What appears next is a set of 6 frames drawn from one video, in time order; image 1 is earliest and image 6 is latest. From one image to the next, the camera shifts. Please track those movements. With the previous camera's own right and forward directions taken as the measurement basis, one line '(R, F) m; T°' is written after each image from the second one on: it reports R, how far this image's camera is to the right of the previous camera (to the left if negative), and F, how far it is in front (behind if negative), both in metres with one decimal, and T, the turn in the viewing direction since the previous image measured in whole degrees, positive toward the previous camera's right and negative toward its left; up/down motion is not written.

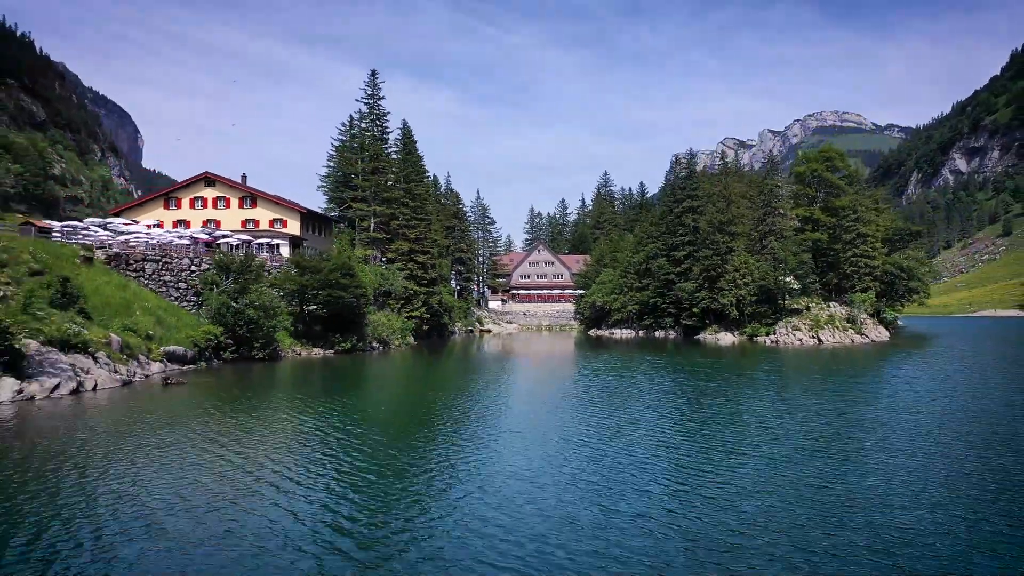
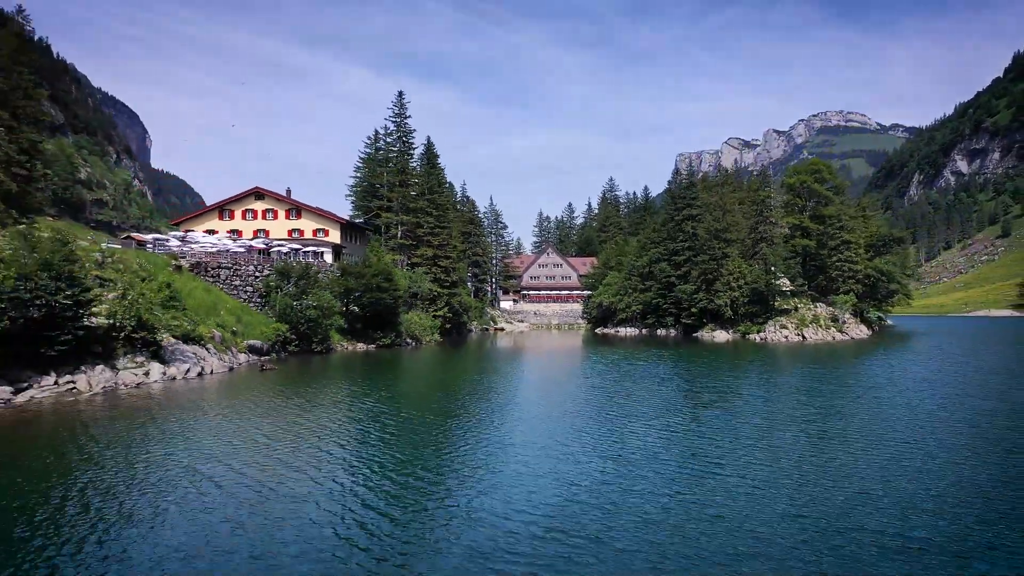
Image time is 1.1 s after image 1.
(-1.3, -7.1) m; 0°
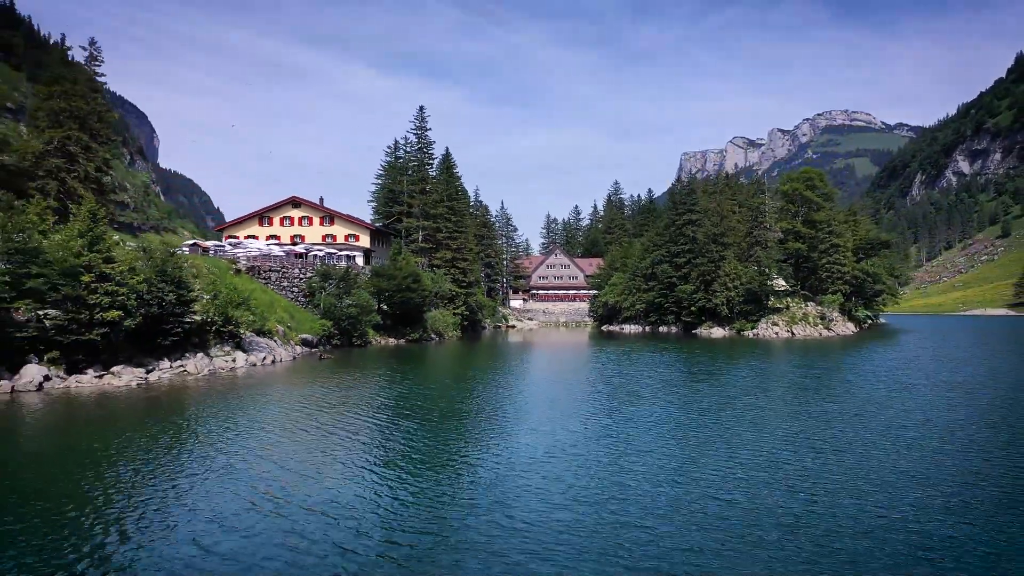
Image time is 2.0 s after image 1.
(-1.1, -6.3) m; 0°
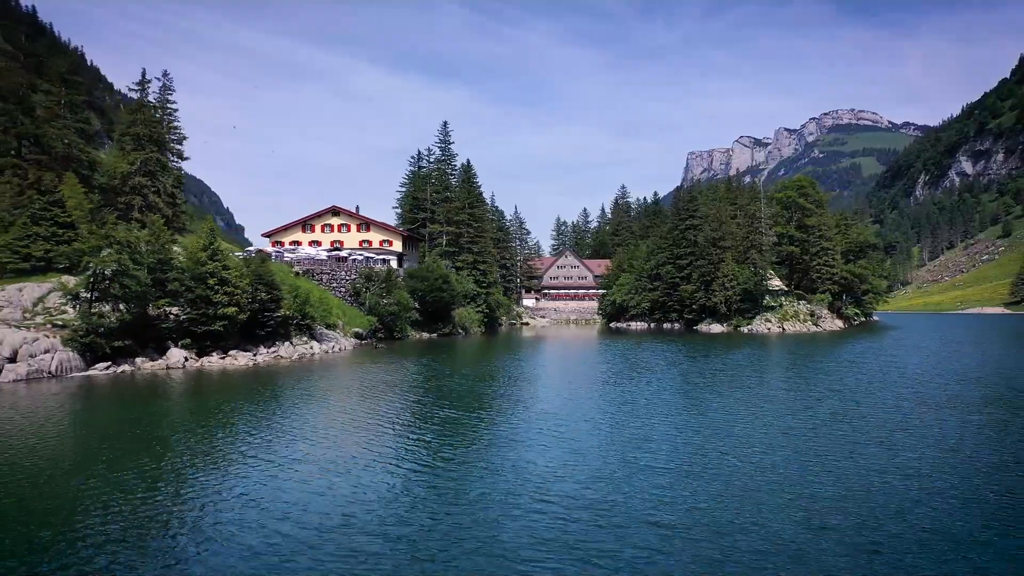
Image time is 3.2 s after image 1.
(-1.5, -7.9) m; -1°
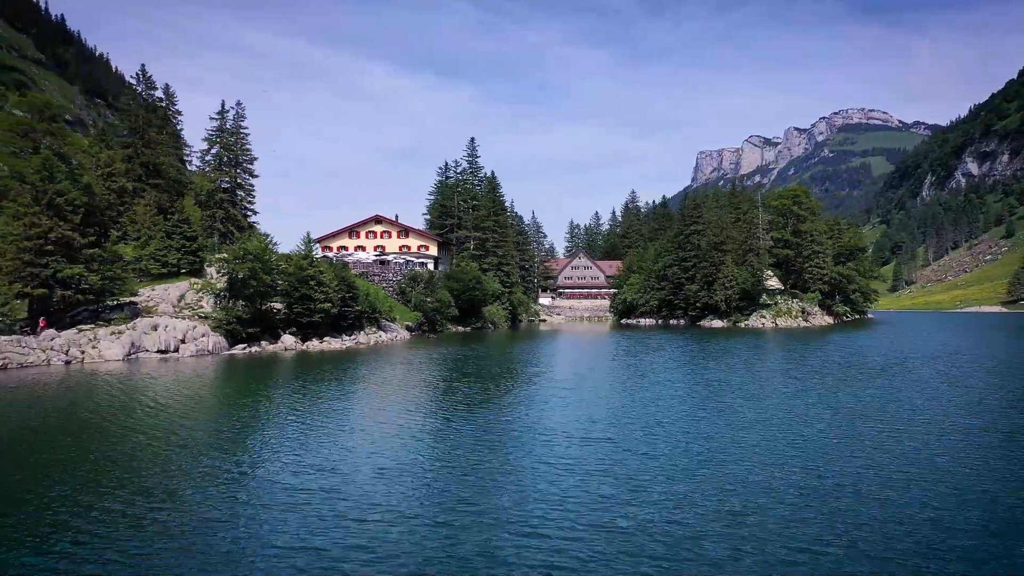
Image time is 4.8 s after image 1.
(-1.9, -10.2) m; -1°
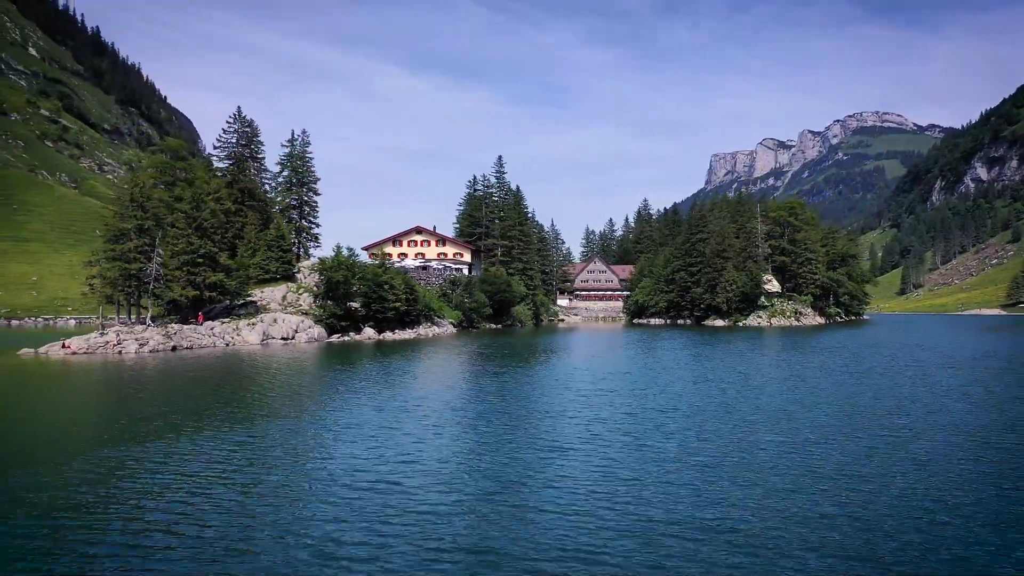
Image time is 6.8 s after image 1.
(-1.9, -12.1) m; -1°
